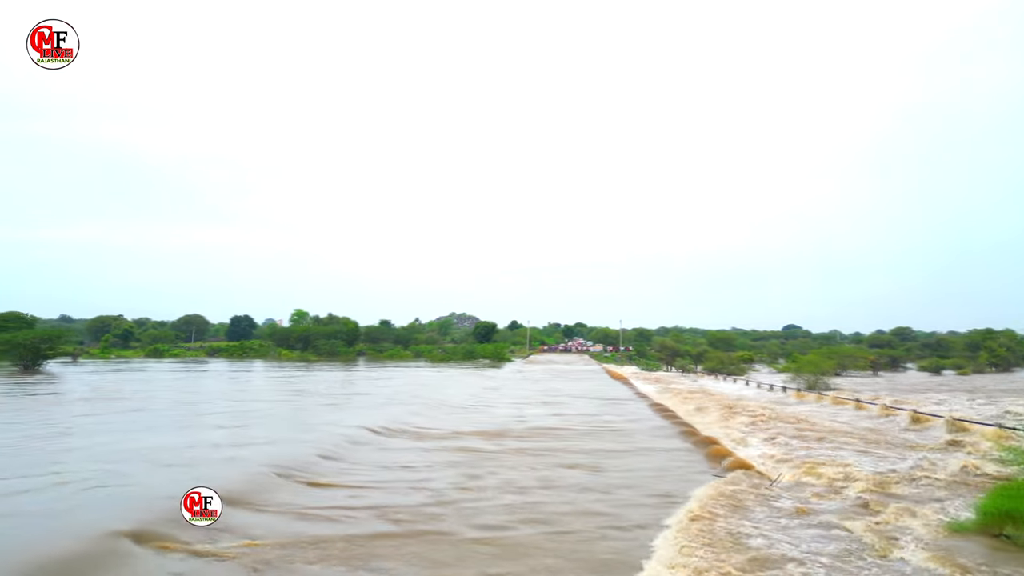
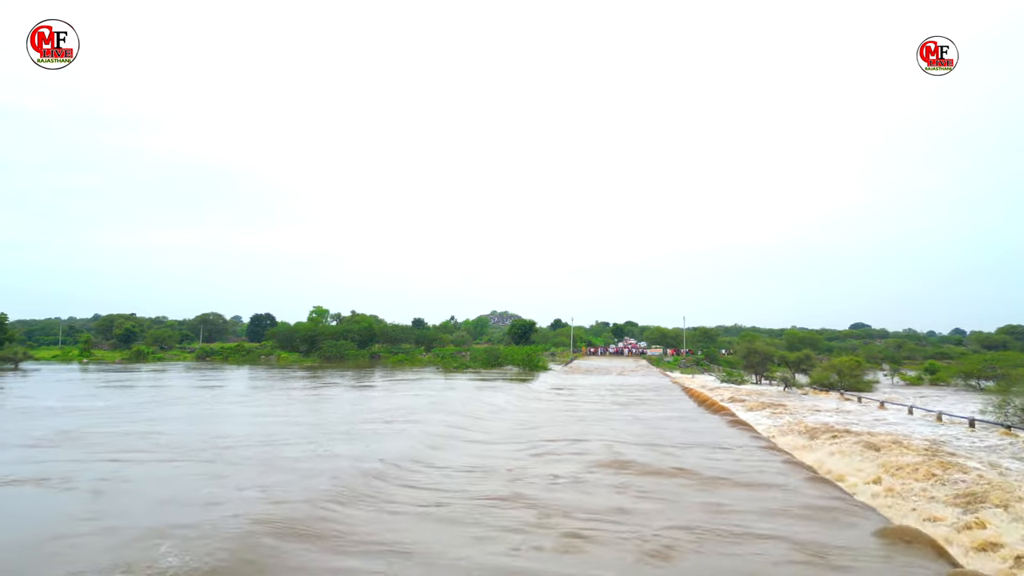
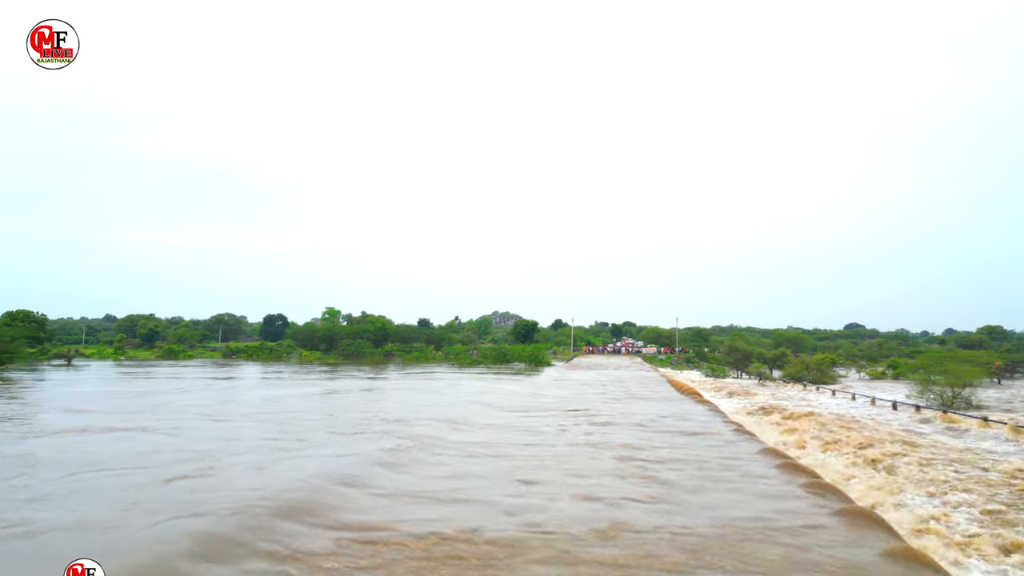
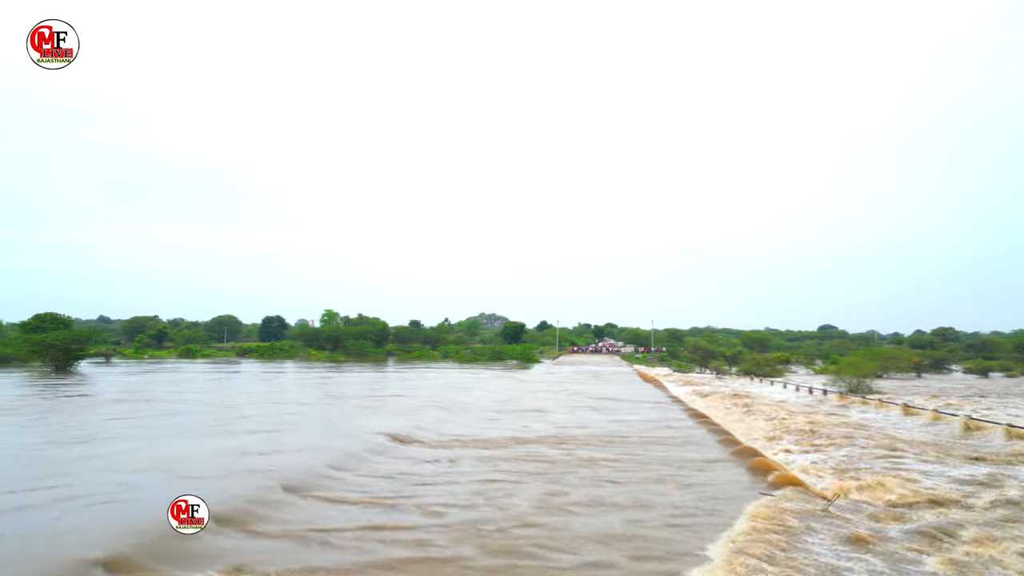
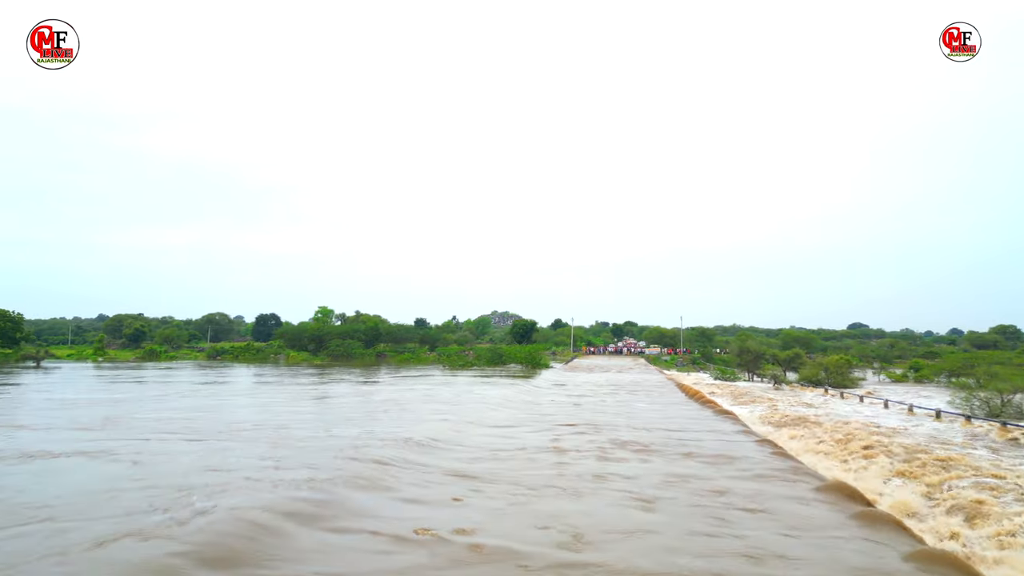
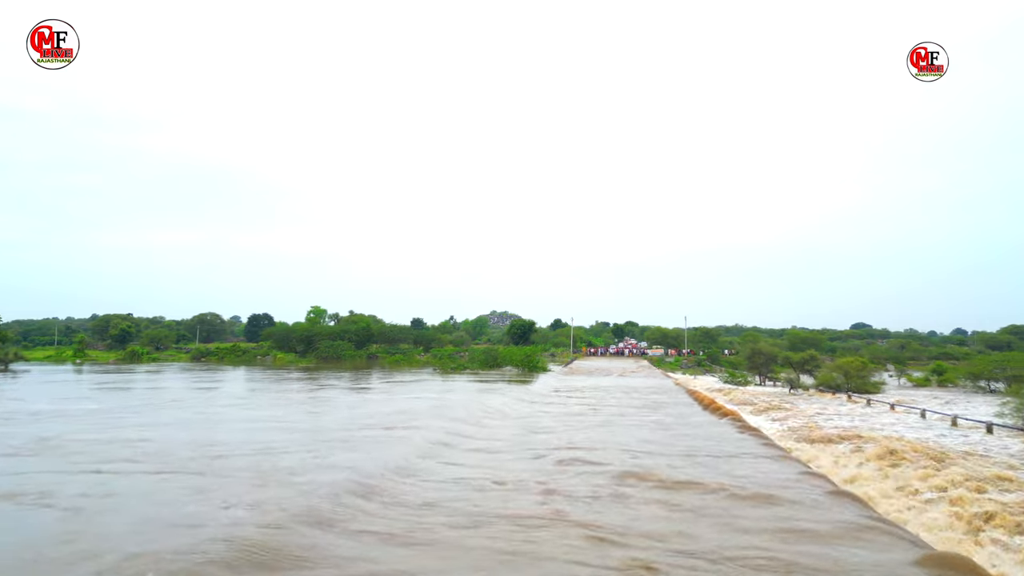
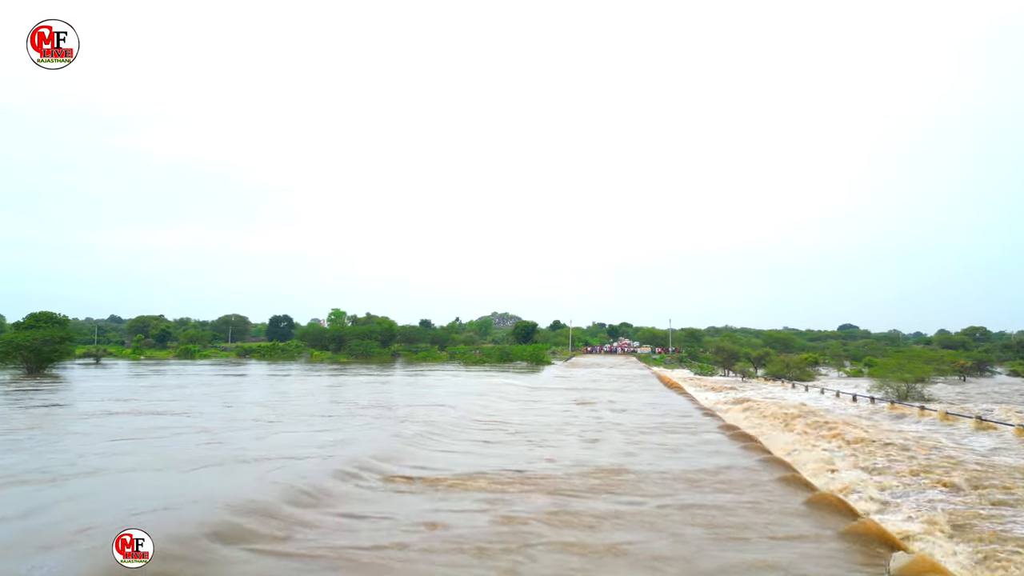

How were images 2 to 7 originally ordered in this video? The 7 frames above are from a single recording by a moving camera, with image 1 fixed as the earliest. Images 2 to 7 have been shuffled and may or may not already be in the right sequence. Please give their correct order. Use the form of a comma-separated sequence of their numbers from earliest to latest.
4, 7, 3, 5, 2, 6
